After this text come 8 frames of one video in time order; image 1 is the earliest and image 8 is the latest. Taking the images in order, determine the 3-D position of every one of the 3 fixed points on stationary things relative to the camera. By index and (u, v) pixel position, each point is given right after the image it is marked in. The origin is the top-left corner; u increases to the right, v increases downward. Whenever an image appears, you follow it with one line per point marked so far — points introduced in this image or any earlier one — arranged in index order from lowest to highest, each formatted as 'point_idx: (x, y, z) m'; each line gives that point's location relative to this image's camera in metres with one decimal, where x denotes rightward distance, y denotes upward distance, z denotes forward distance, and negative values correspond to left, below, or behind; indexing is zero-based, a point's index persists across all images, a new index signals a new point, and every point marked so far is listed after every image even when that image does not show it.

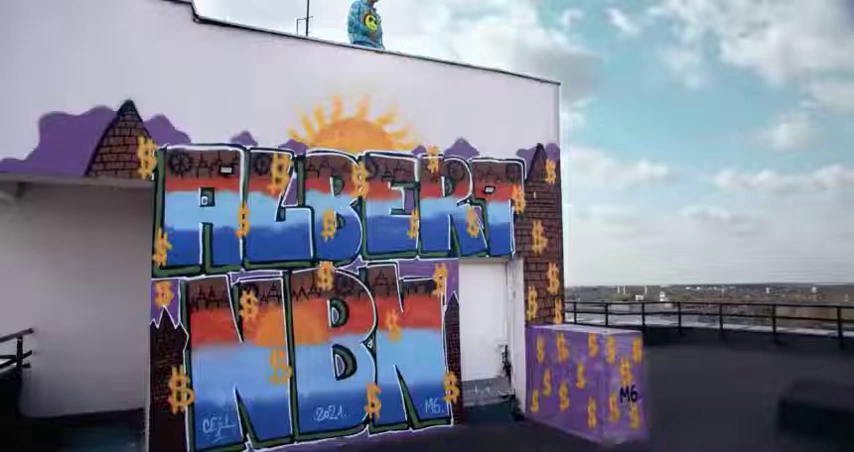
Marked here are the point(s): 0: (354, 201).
0: (-1.0, +0.4, +8.4) m
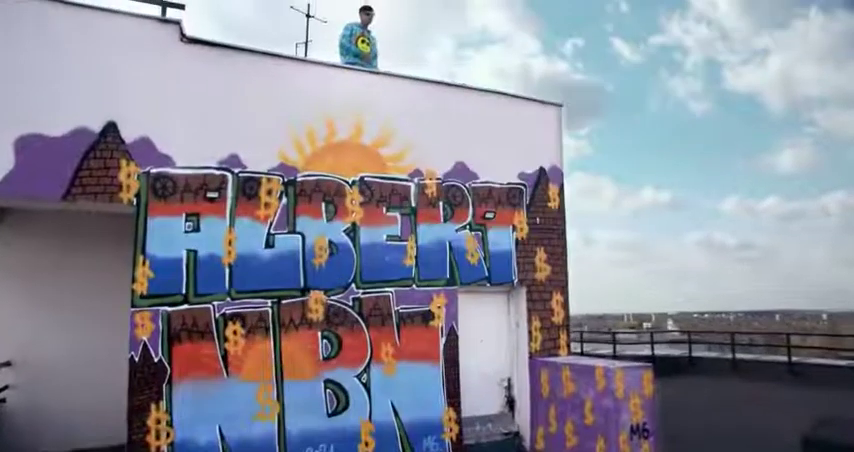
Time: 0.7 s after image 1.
0: (-1.1, 0.0, +8.0) m
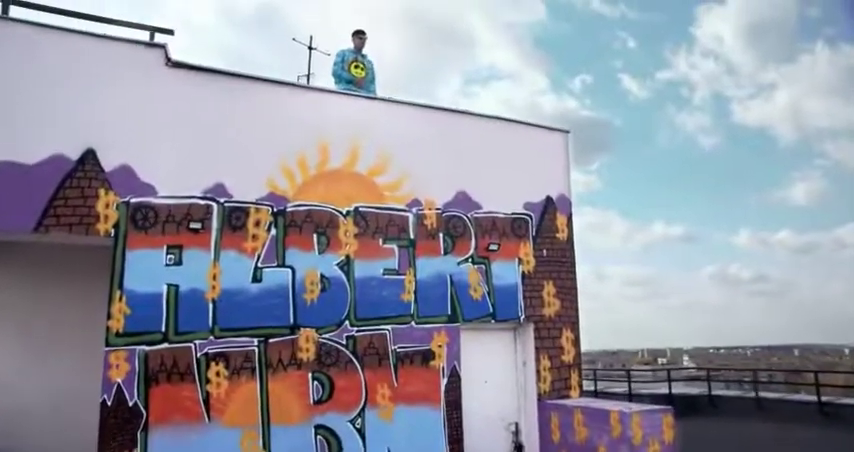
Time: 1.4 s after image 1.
0: (-1.1, -0.4, +7.5) m
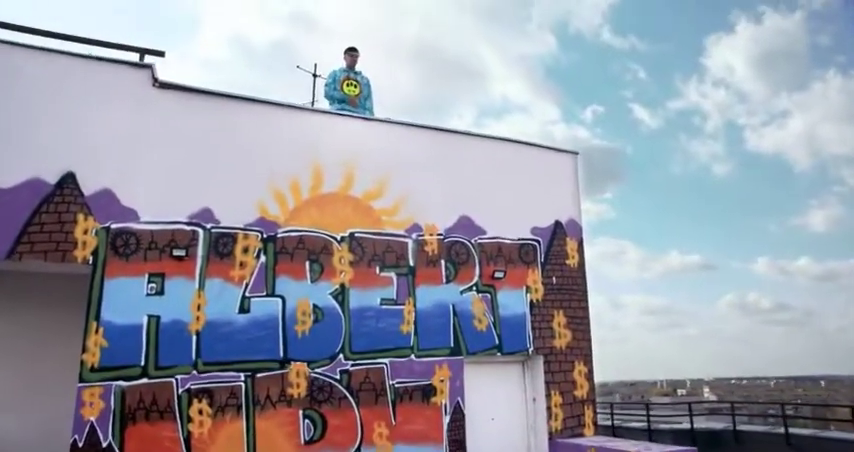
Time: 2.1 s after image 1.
0: (-1.1, -0.7, +7.1) m
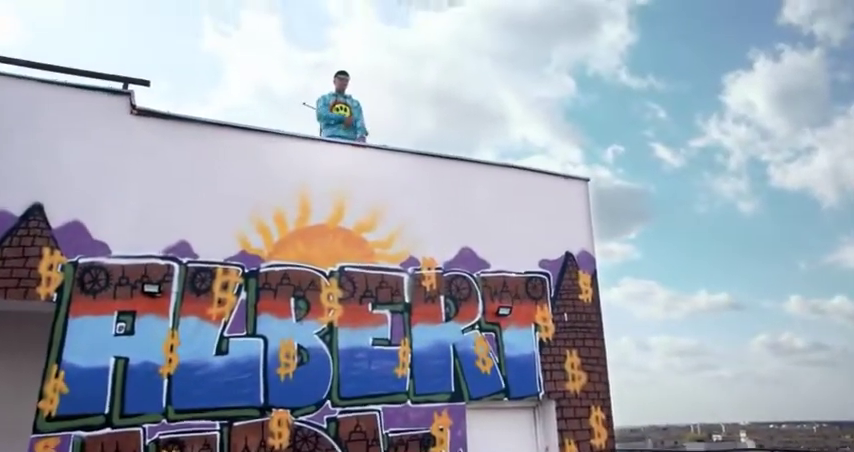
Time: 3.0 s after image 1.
0: (-1.2, -1.1, +6.5) m
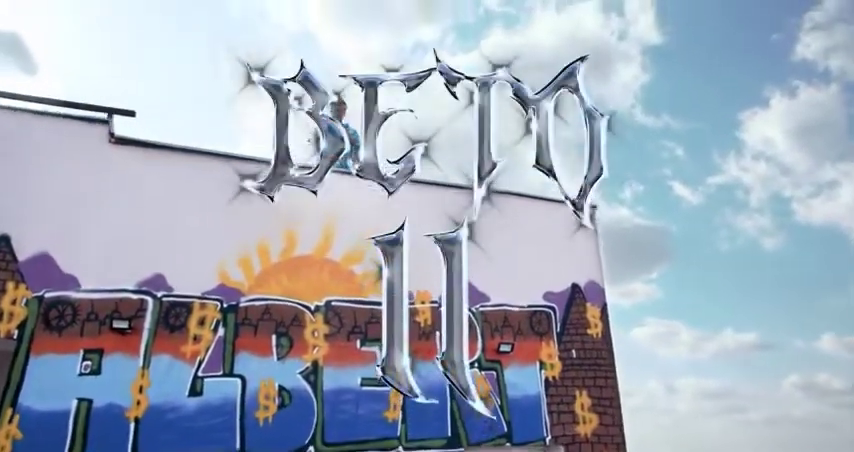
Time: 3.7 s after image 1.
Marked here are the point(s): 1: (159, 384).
0: (-1.2, -1.4, +6.0) m
1: (-2.5, -1.5, +5.5) m
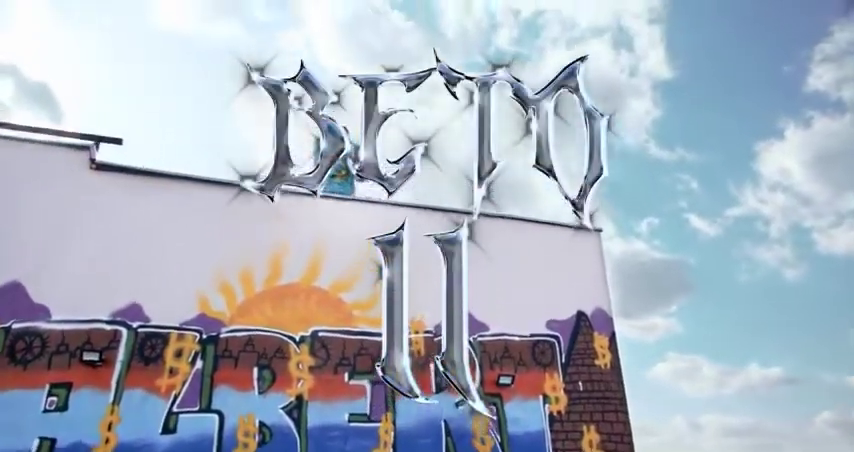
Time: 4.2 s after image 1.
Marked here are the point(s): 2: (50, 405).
0: (-1.3, -1.7, +5.7) m
1: (-2.6, -1.7, +5.2) m
2: (-3.2, -1.5, +5.1) m
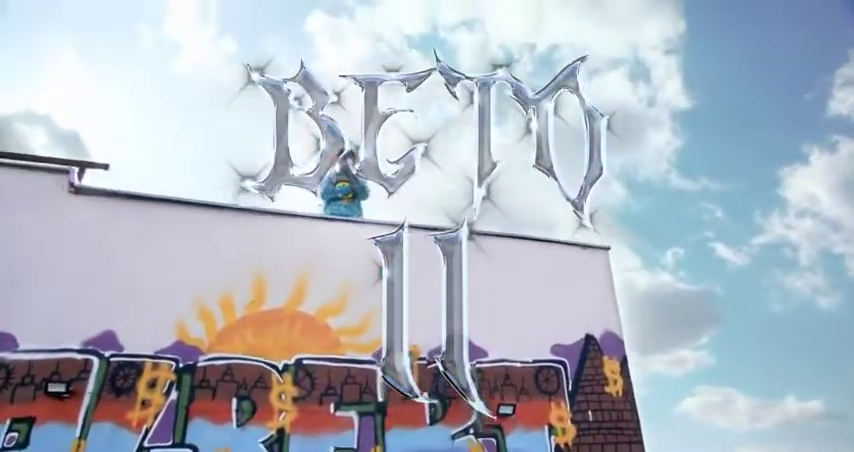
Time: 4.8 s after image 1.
0: (-1.4, -1.9, +5.3) m
1: (-2.7, -1.9, +4.8) m
2: (-3.3, -1.7, +4.8) m
